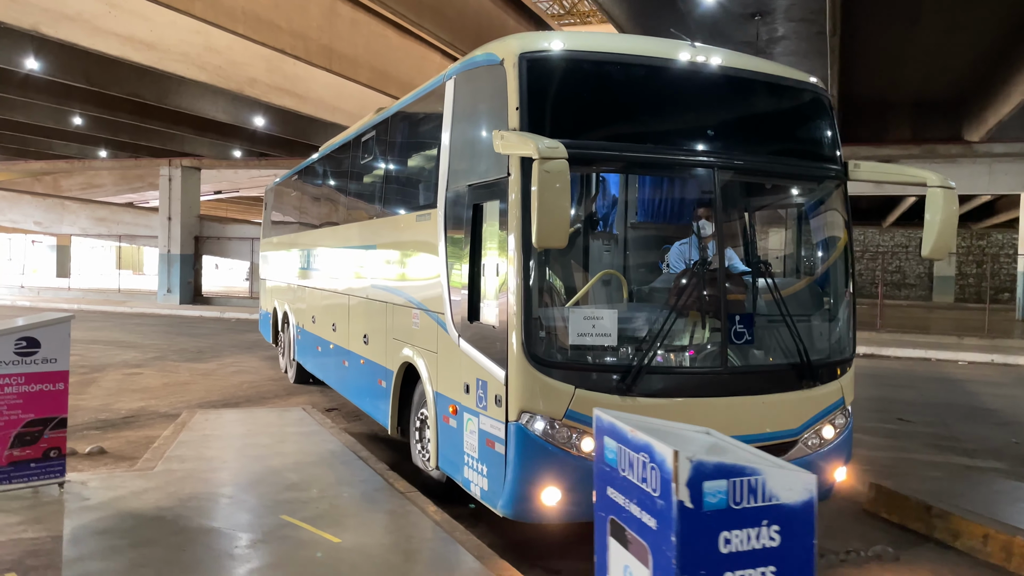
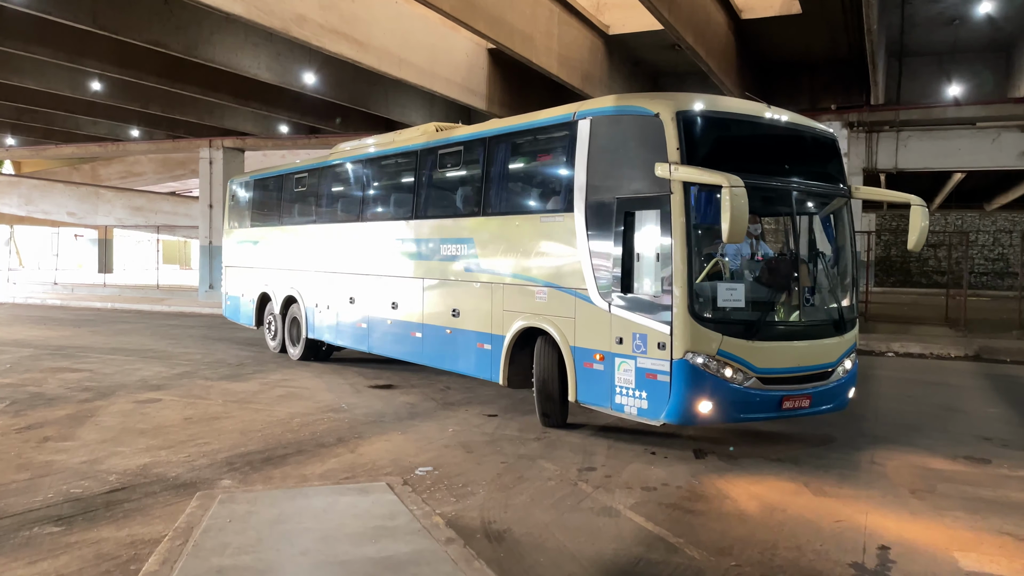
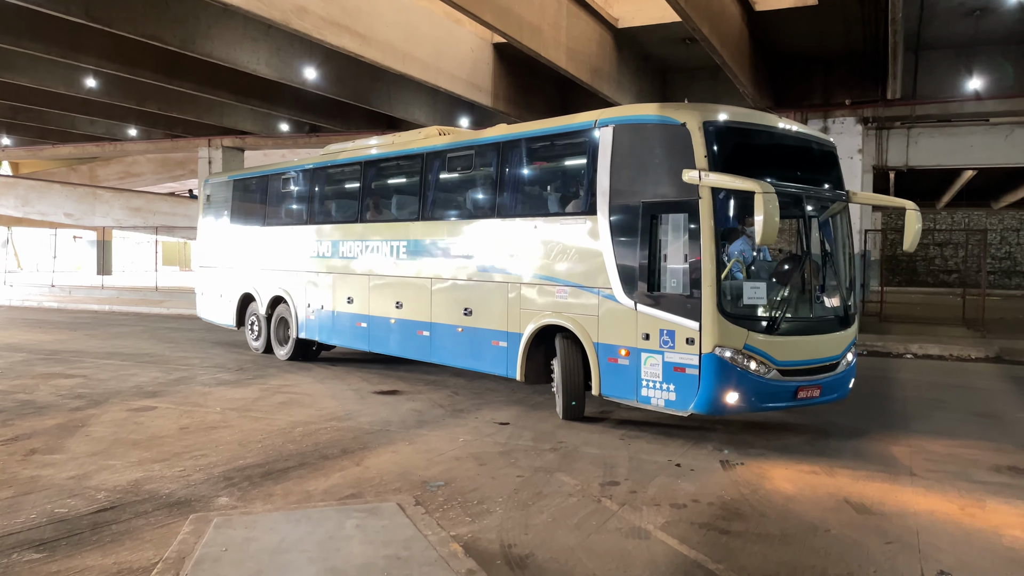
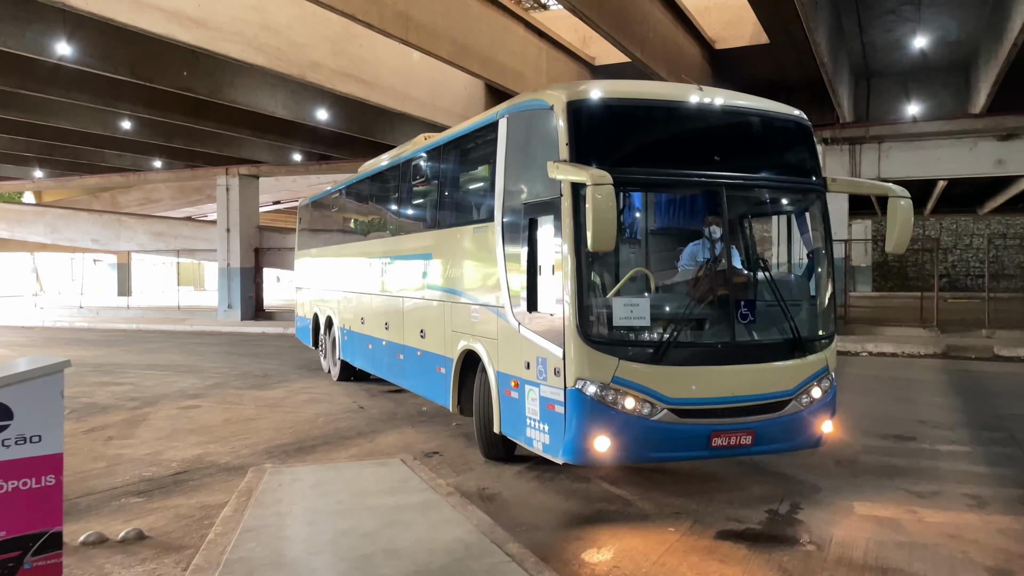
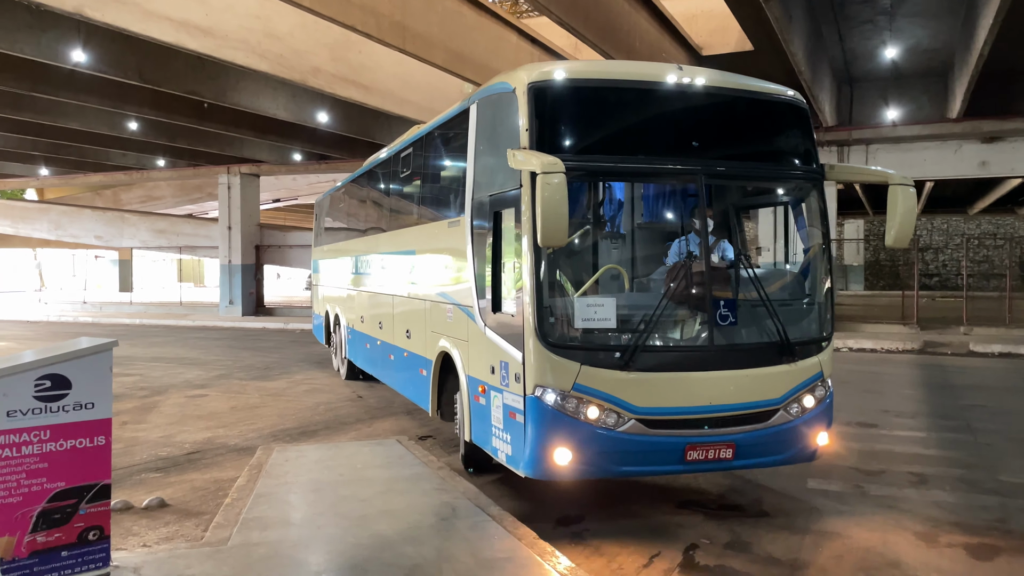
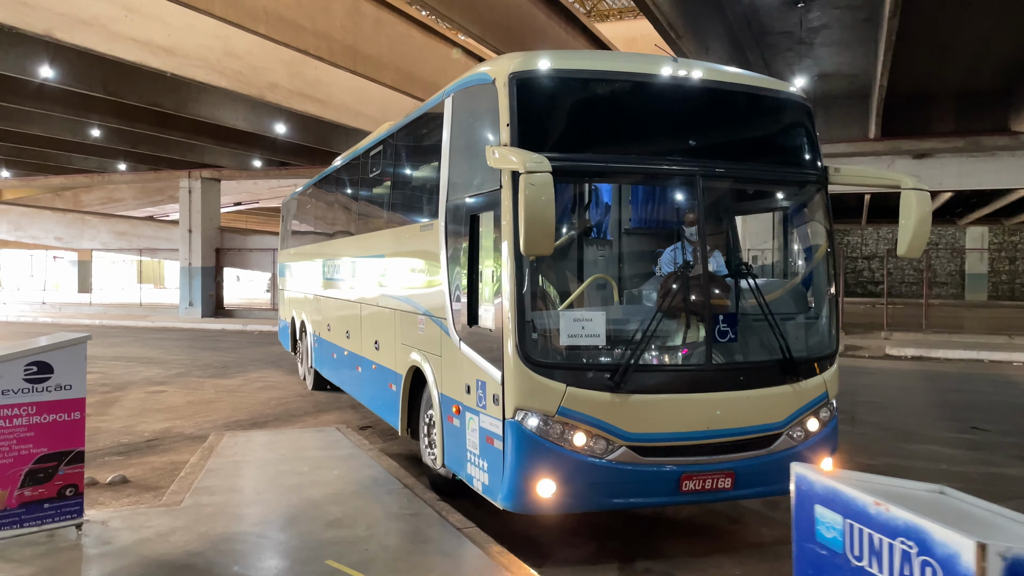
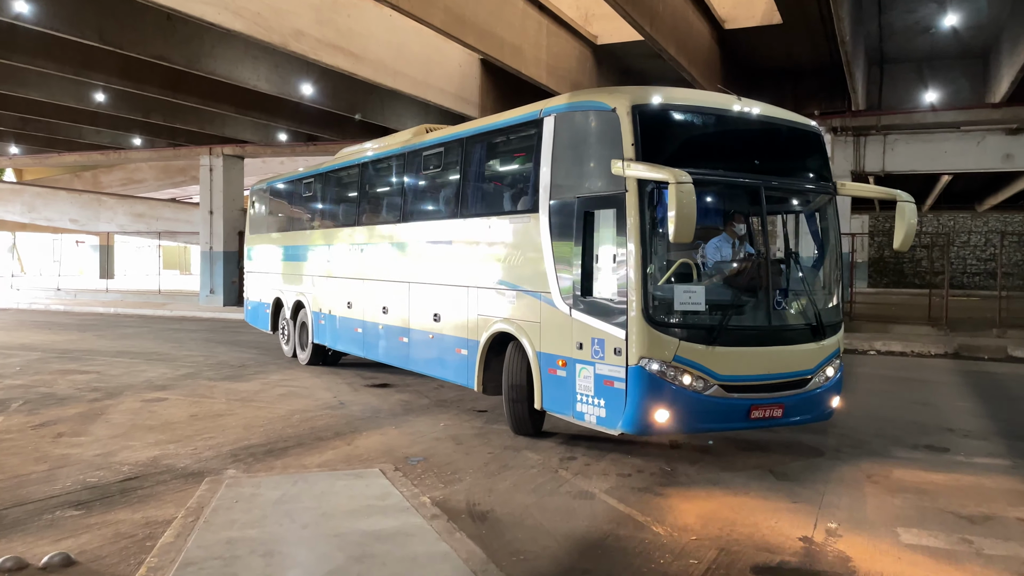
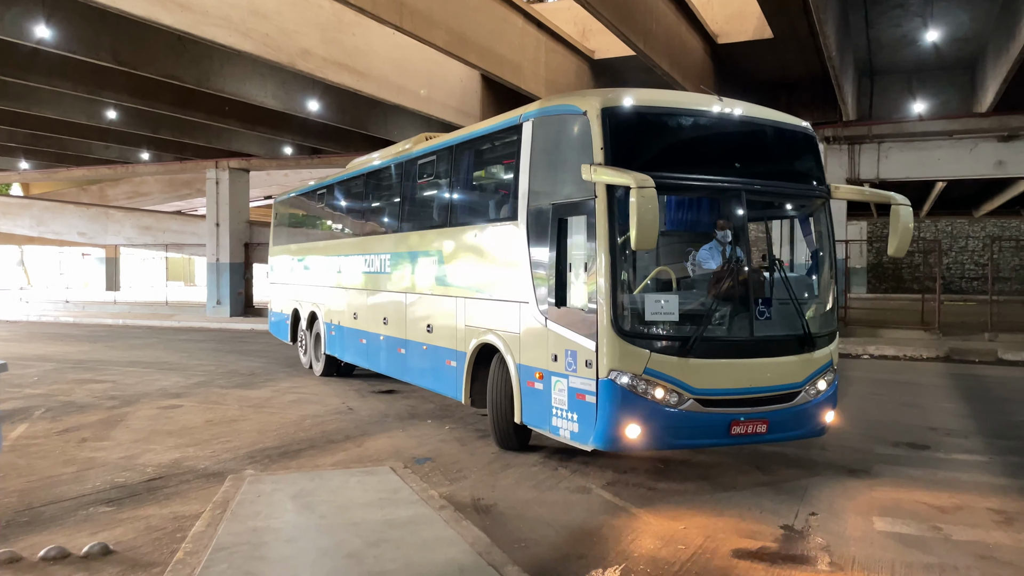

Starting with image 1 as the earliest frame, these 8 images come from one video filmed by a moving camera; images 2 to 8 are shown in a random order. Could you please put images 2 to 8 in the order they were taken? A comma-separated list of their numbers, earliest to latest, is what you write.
6, 5, 4, 8, 7, 2, 3
